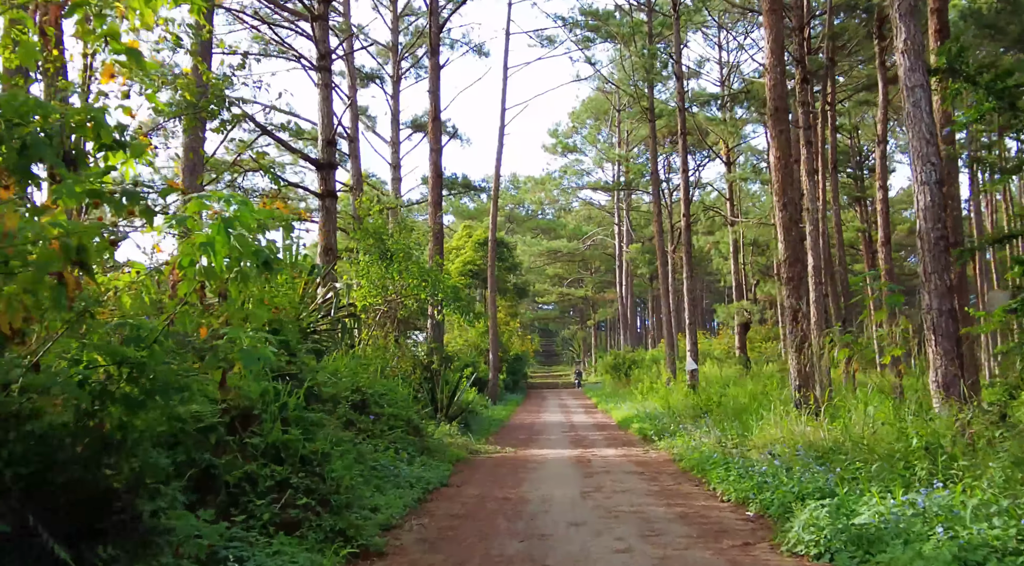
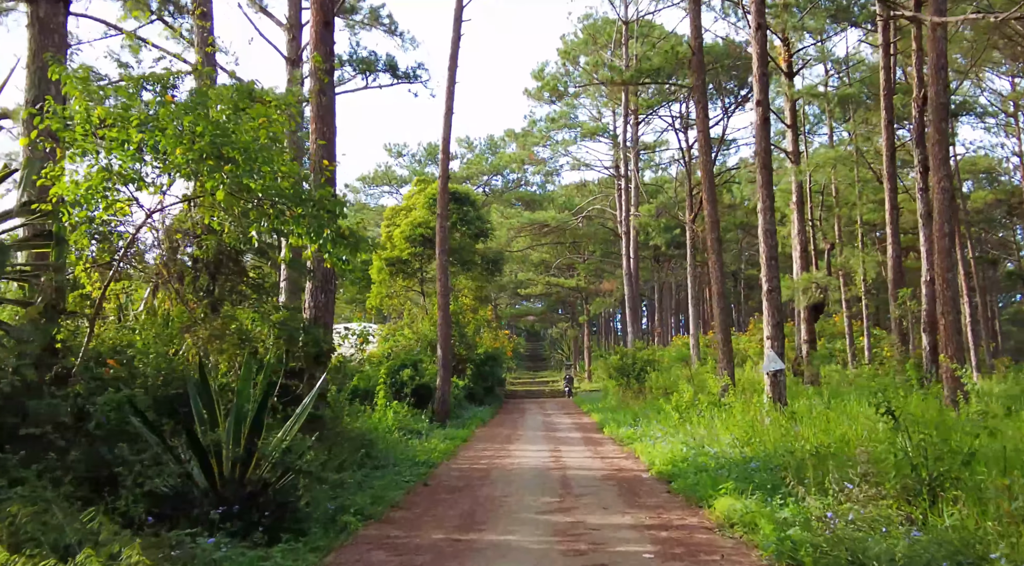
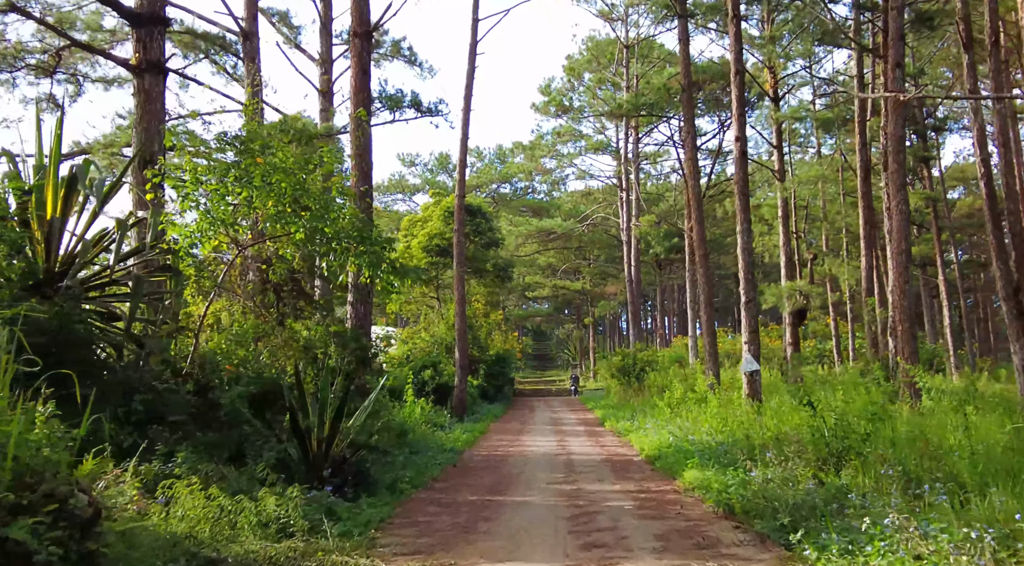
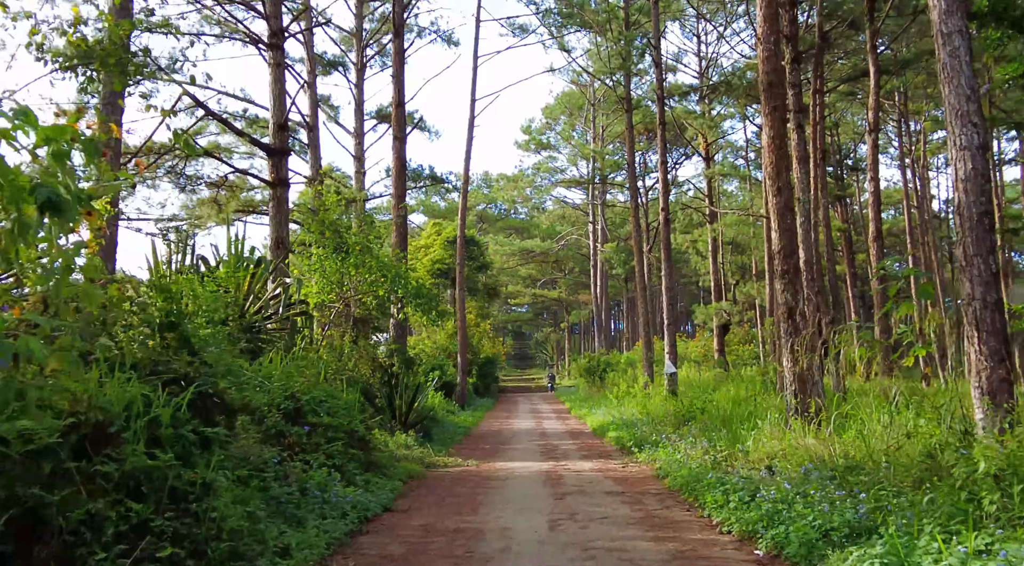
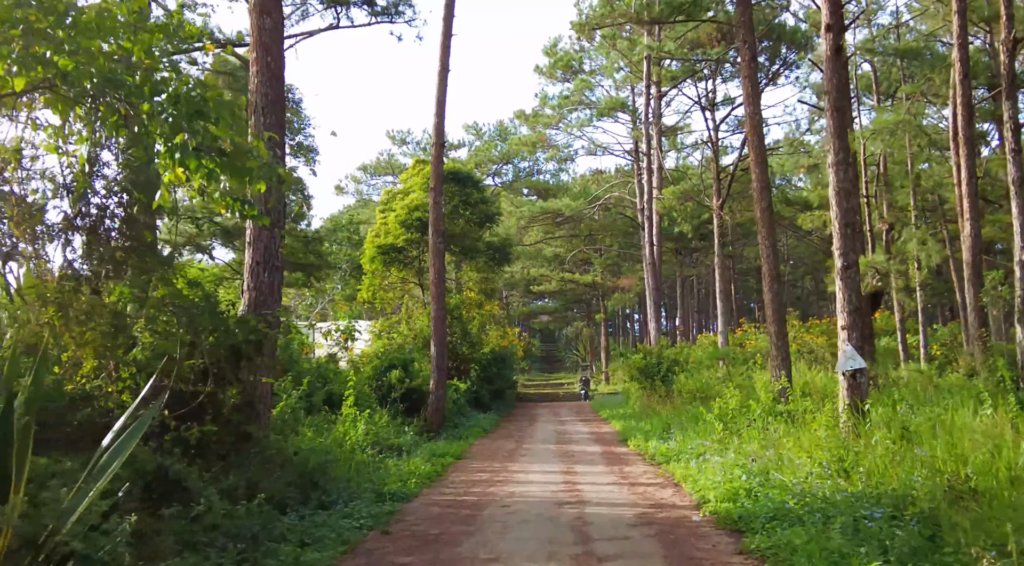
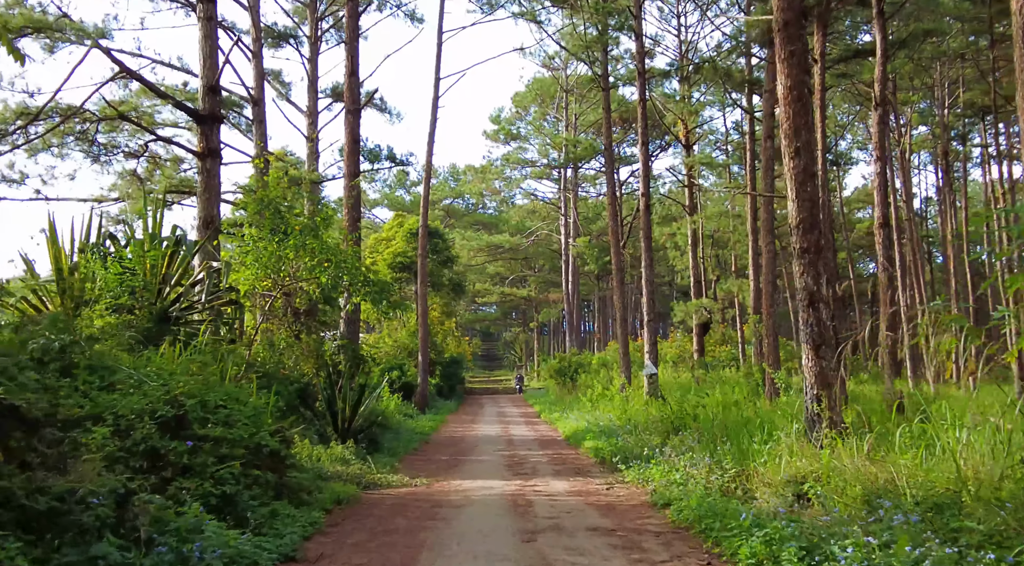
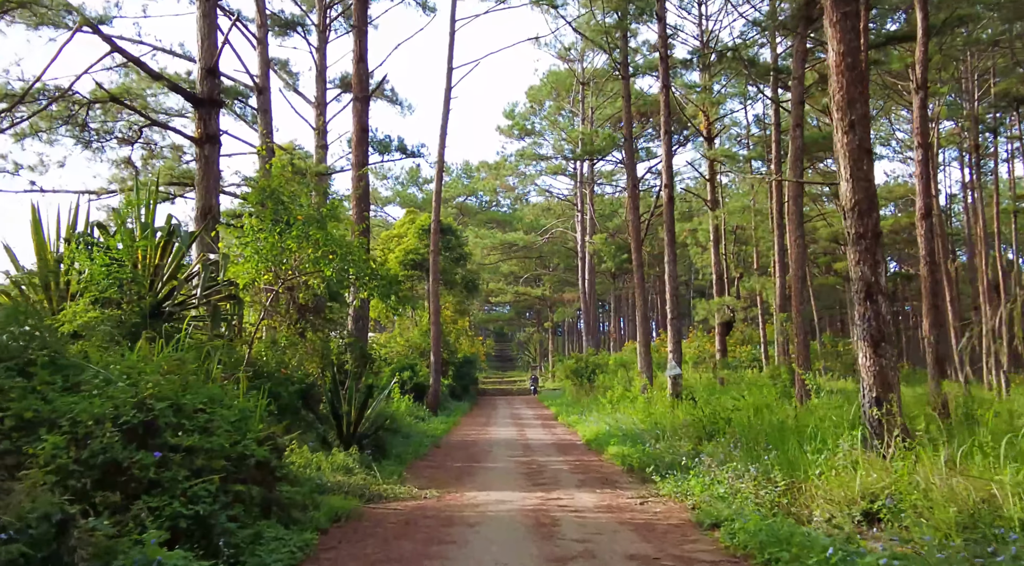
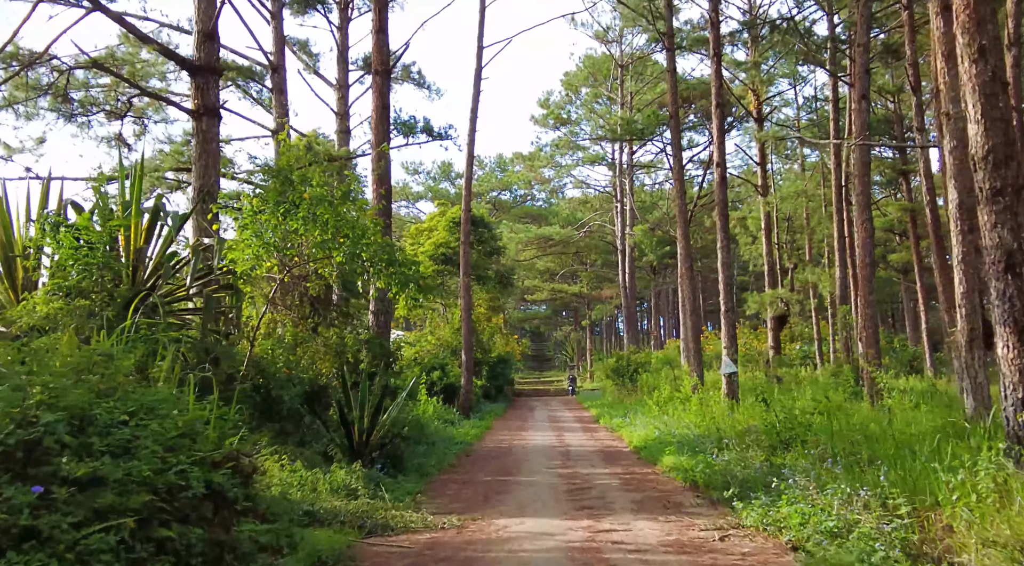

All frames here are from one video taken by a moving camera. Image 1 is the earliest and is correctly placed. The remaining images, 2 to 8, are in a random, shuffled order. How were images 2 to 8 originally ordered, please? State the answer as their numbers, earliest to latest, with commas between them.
4, 6, 7, 8, 3, 2, 5
